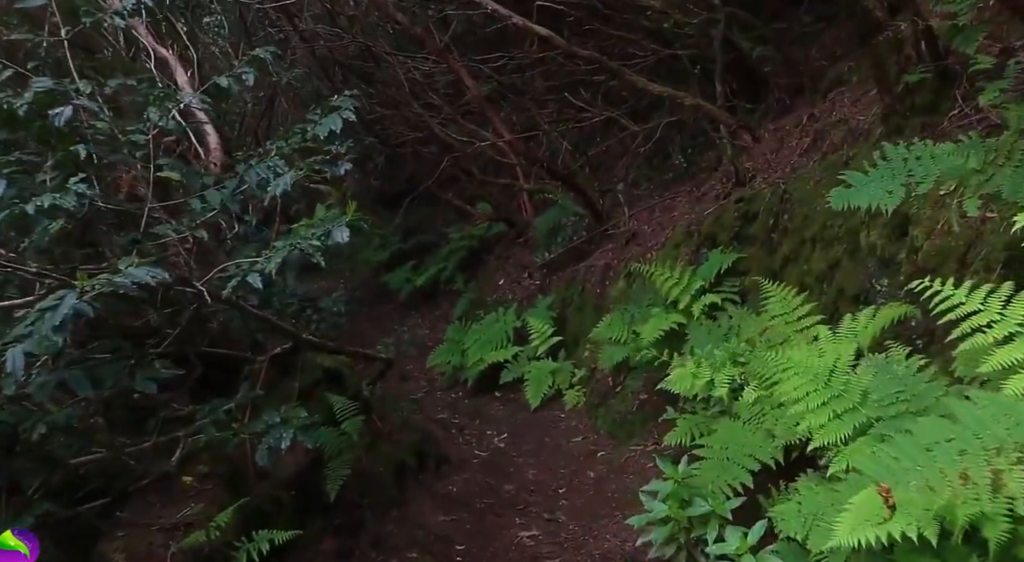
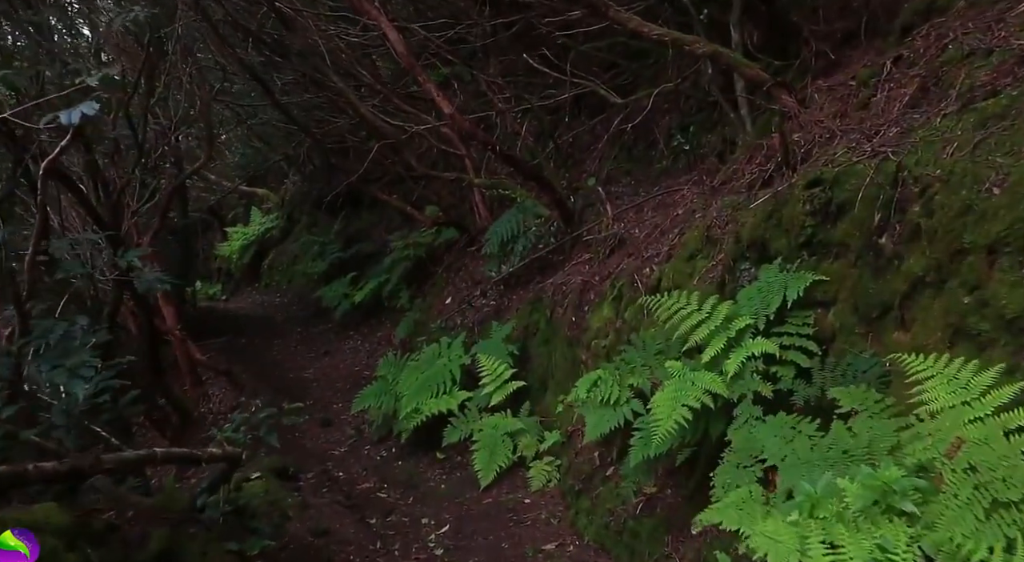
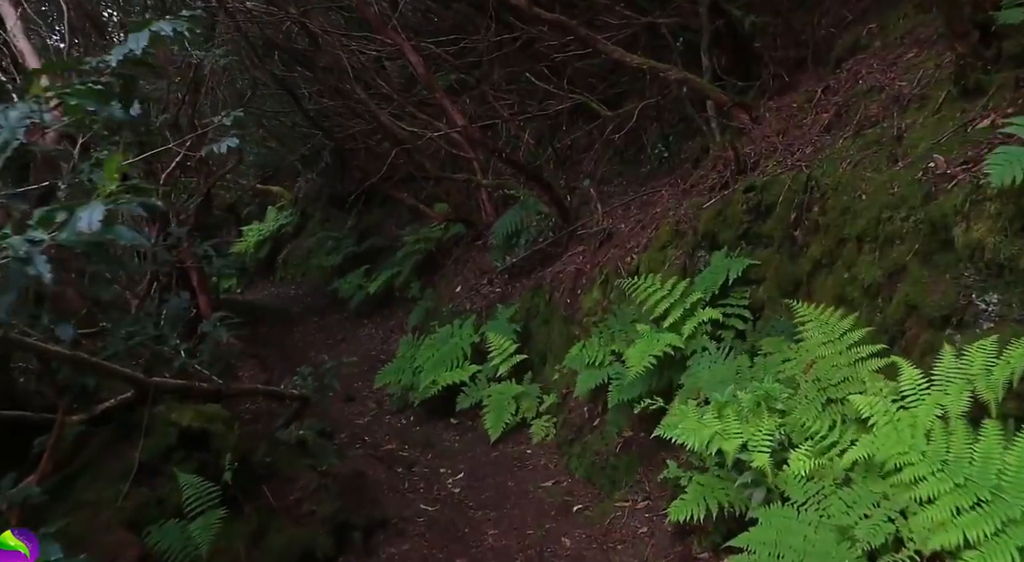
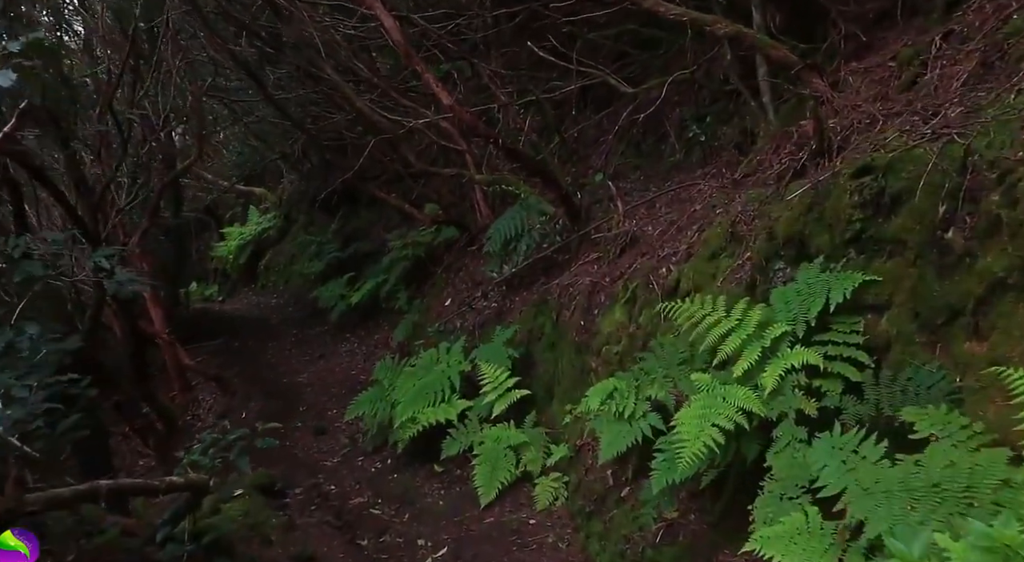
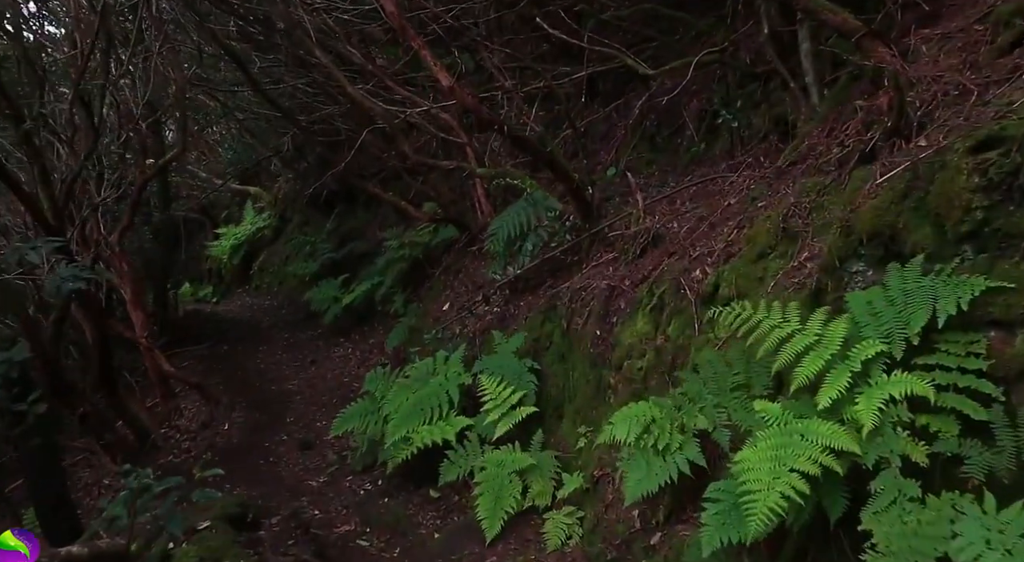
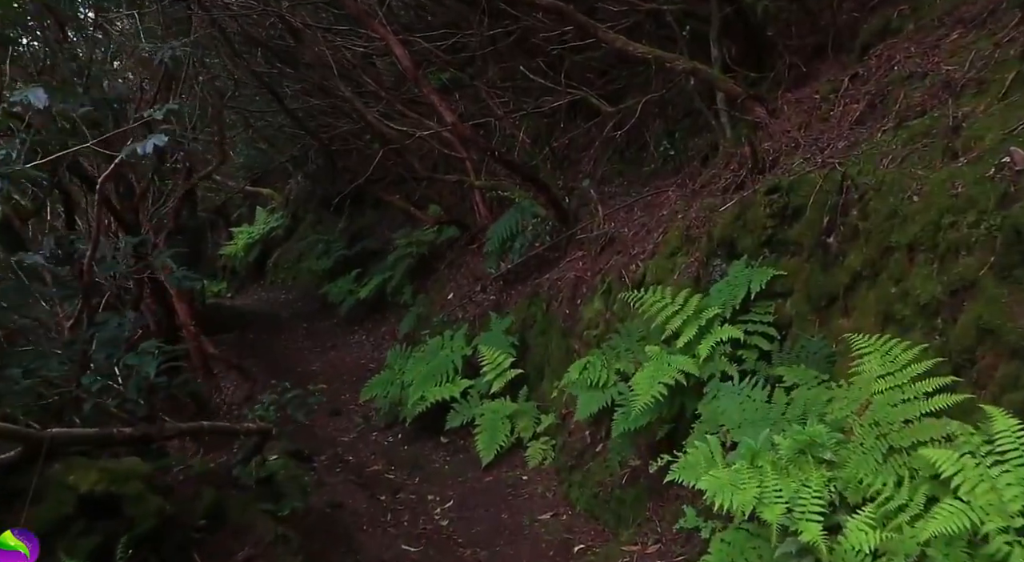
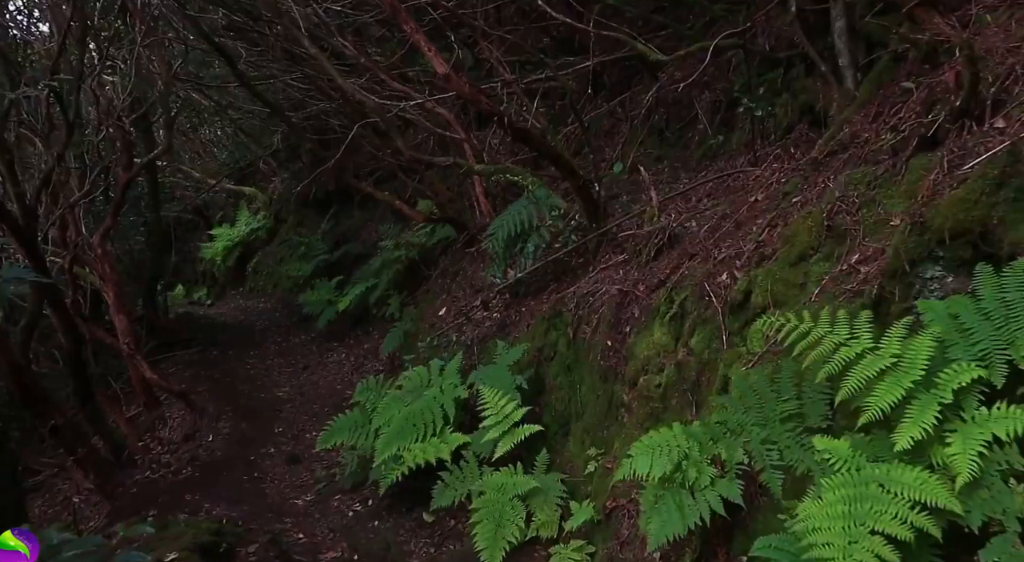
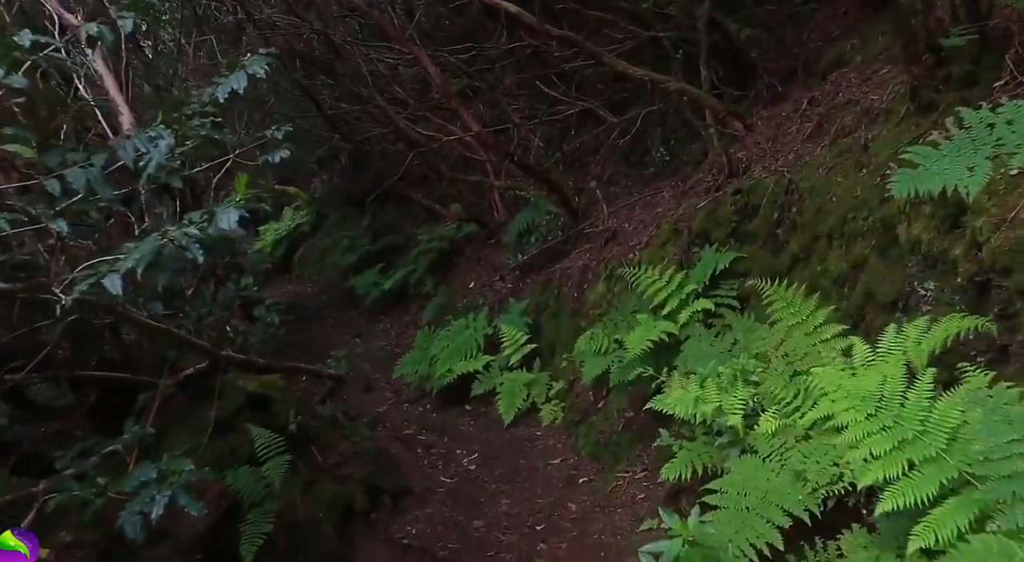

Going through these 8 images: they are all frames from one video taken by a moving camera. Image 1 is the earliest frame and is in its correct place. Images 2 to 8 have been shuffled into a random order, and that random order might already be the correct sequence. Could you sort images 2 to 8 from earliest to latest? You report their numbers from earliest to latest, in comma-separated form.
8, 3, 6, 2, 4, 5, 7
